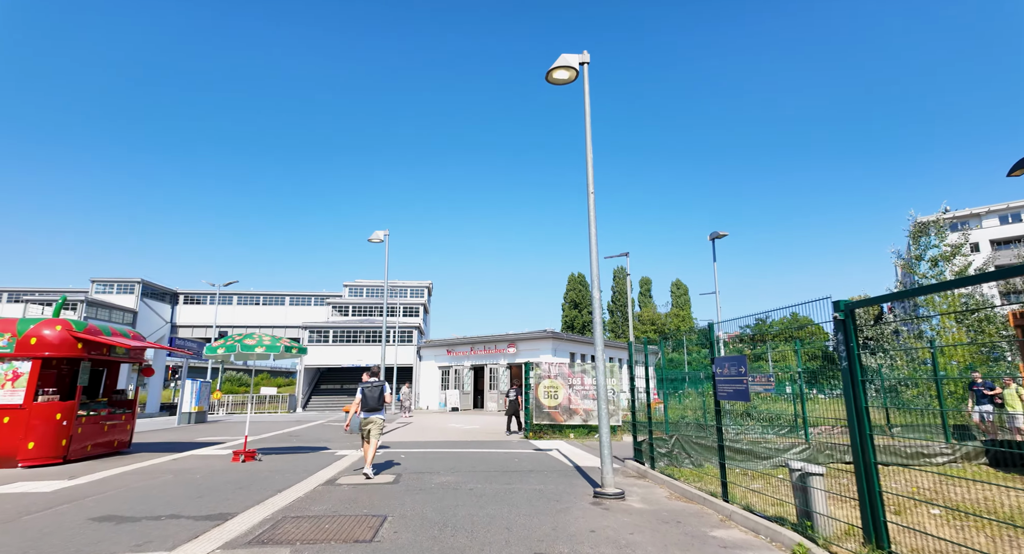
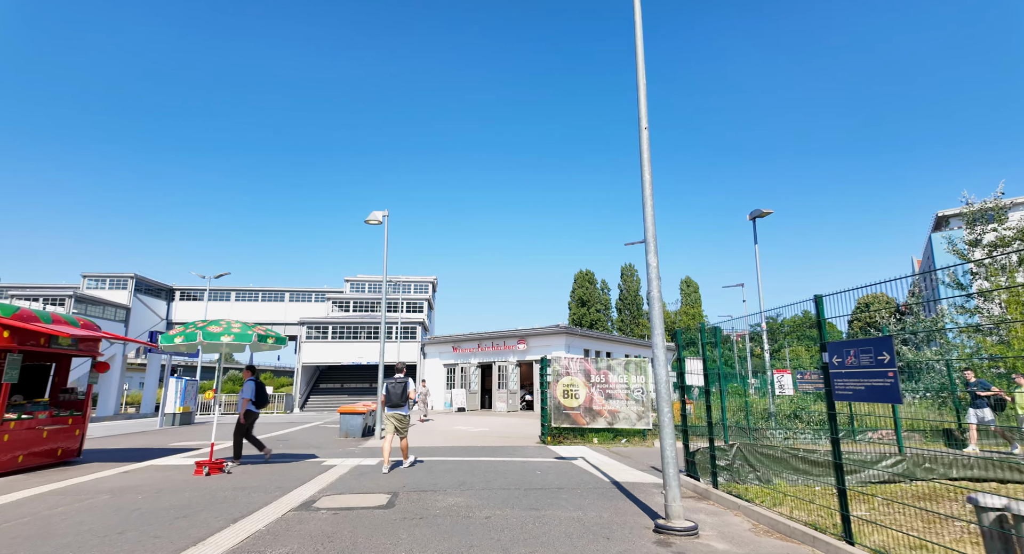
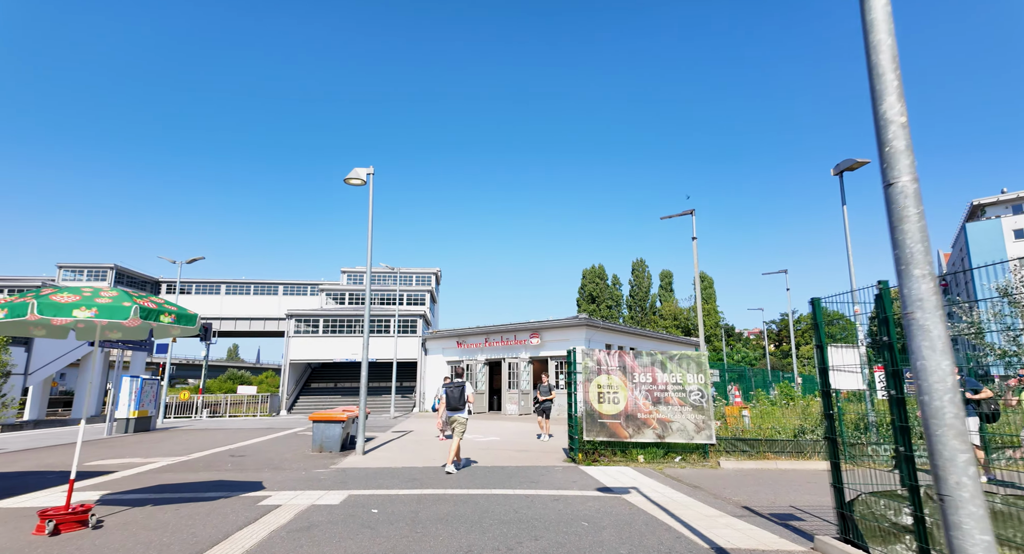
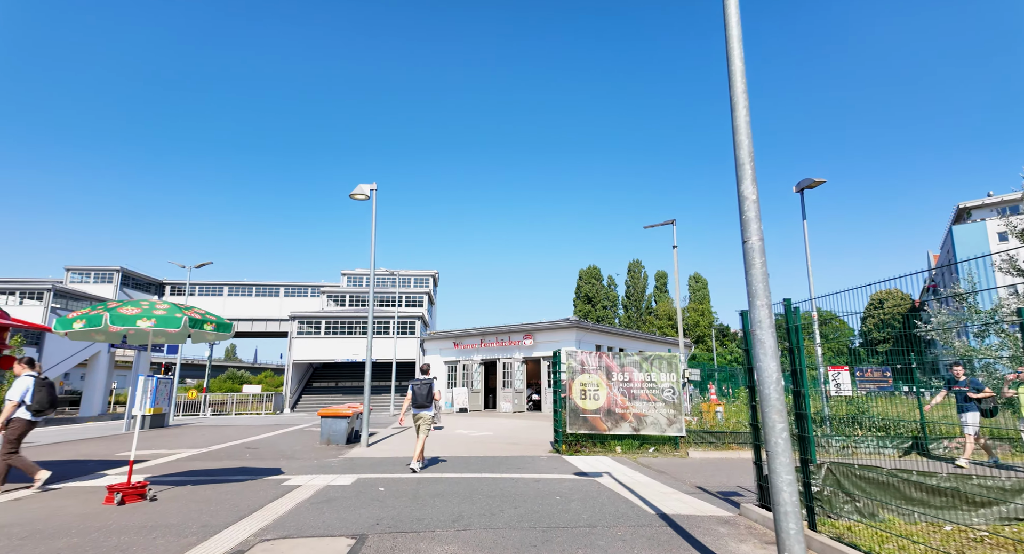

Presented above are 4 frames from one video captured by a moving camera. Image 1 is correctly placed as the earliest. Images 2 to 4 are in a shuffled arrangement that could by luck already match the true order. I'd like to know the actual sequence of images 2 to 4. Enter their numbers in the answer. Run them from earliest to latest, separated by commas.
2, 4, 3
